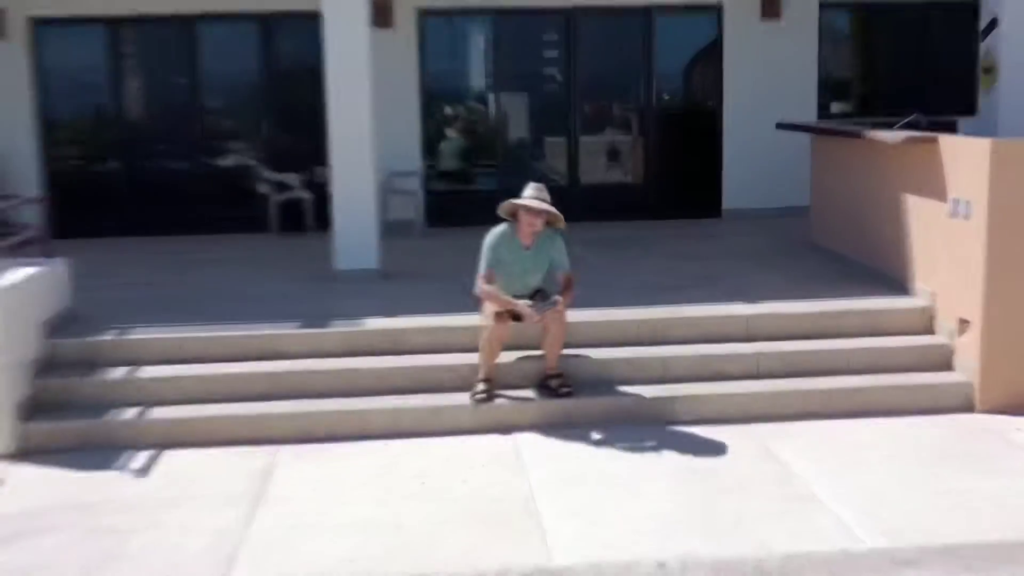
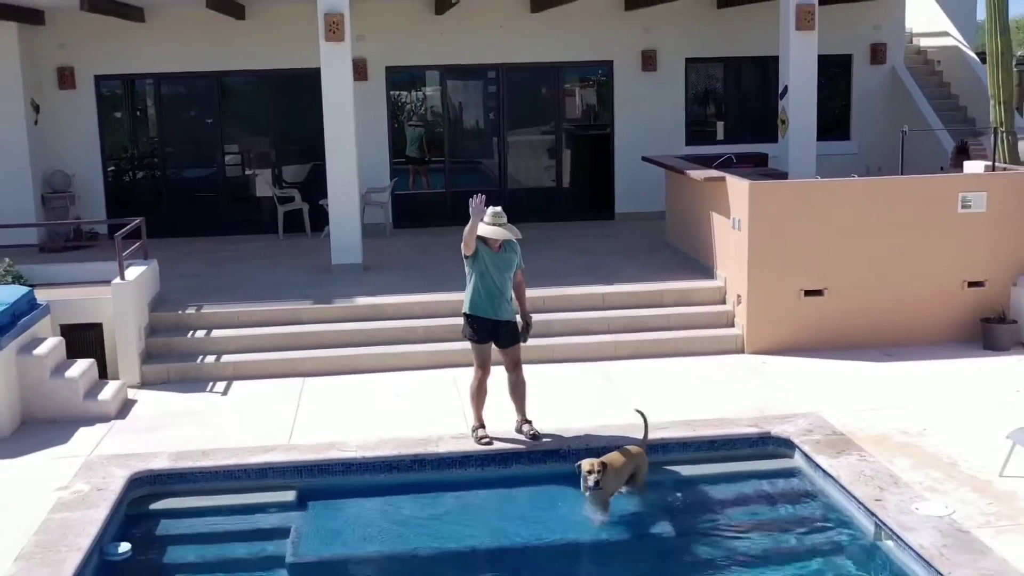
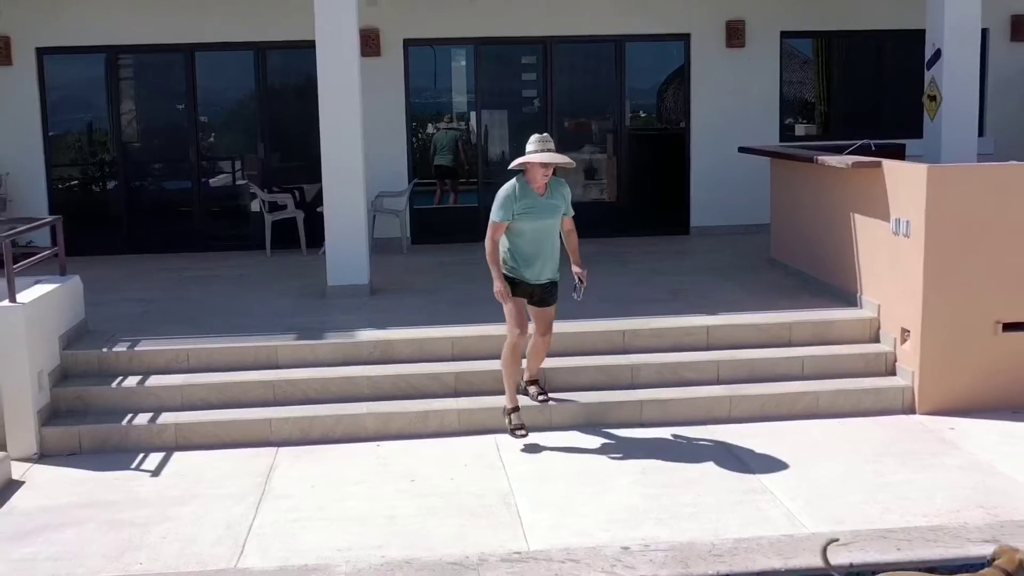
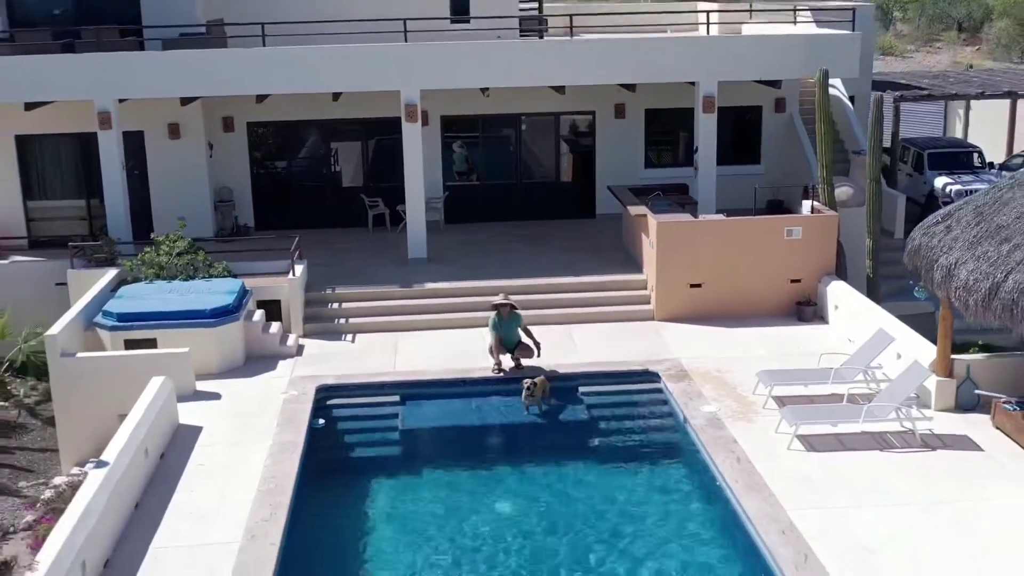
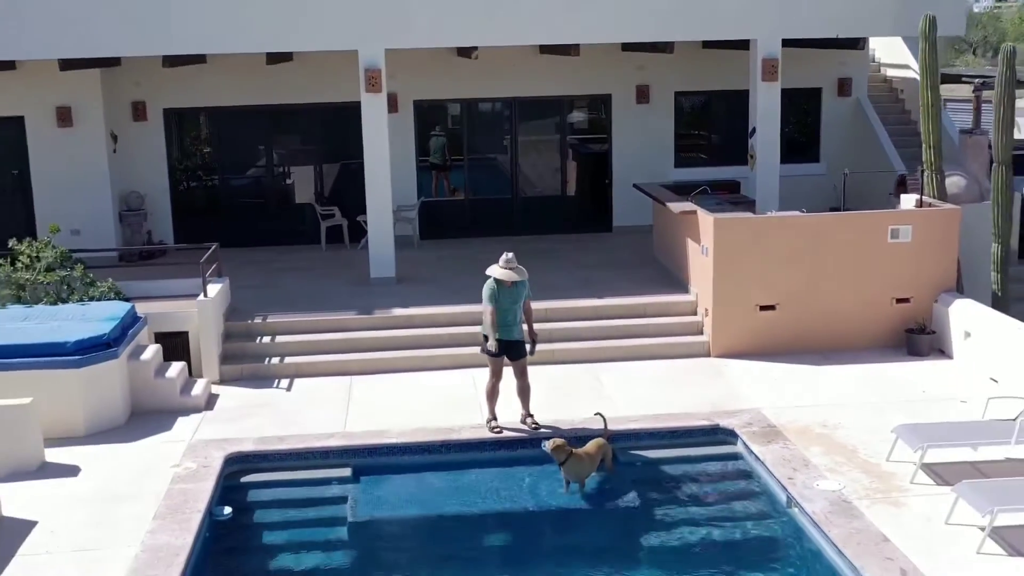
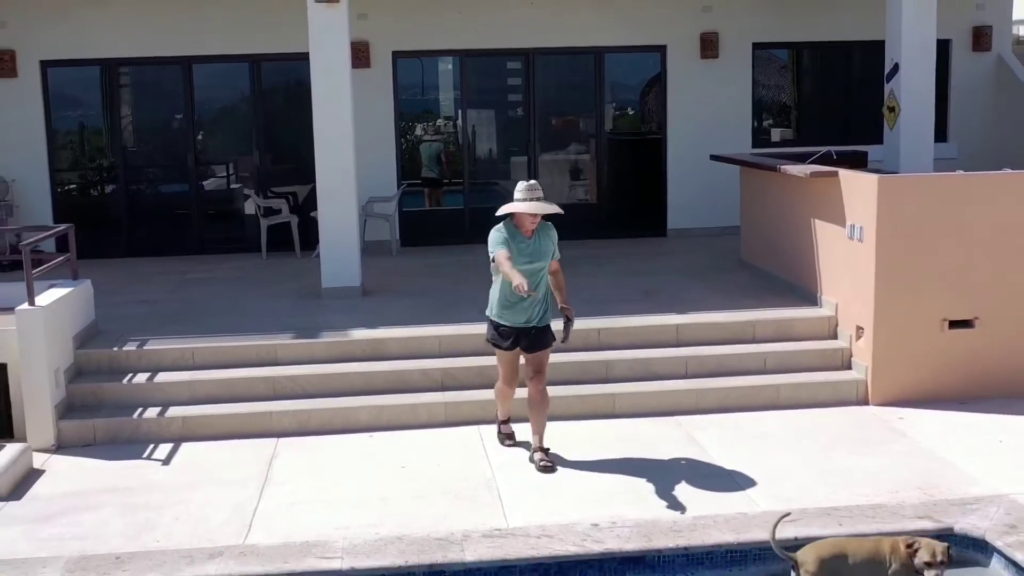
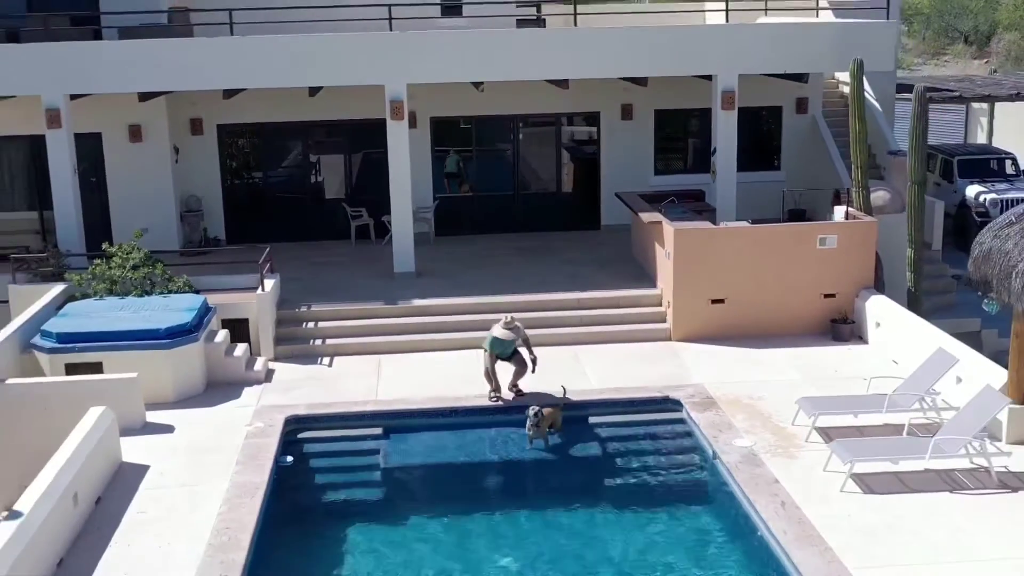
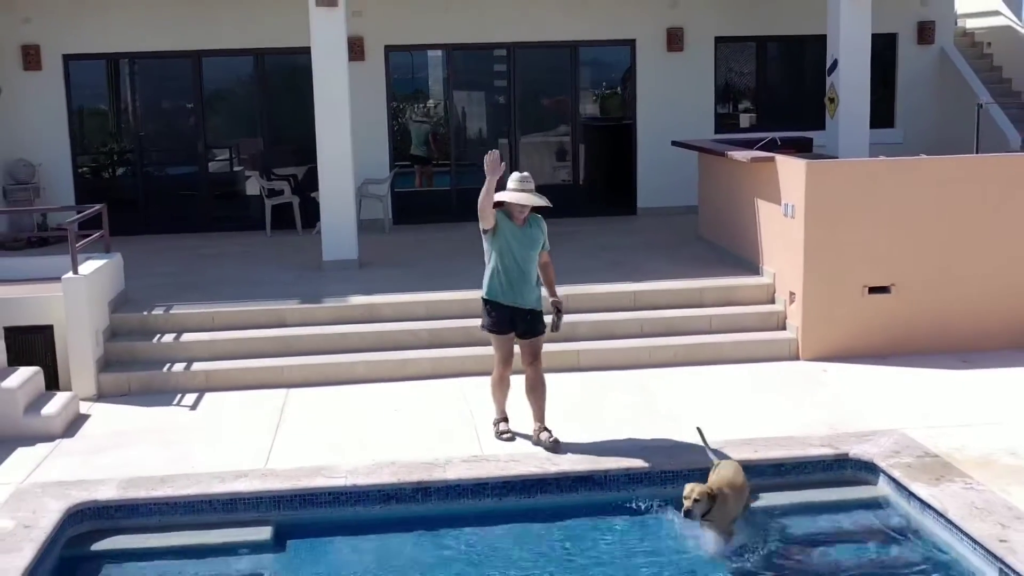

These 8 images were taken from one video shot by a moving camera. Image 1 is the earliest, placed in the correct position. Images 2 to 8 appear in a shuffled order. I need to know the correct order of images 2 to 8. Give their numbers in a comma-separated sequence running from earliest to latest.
3, 6, 8, 2, 5, 7, 4
